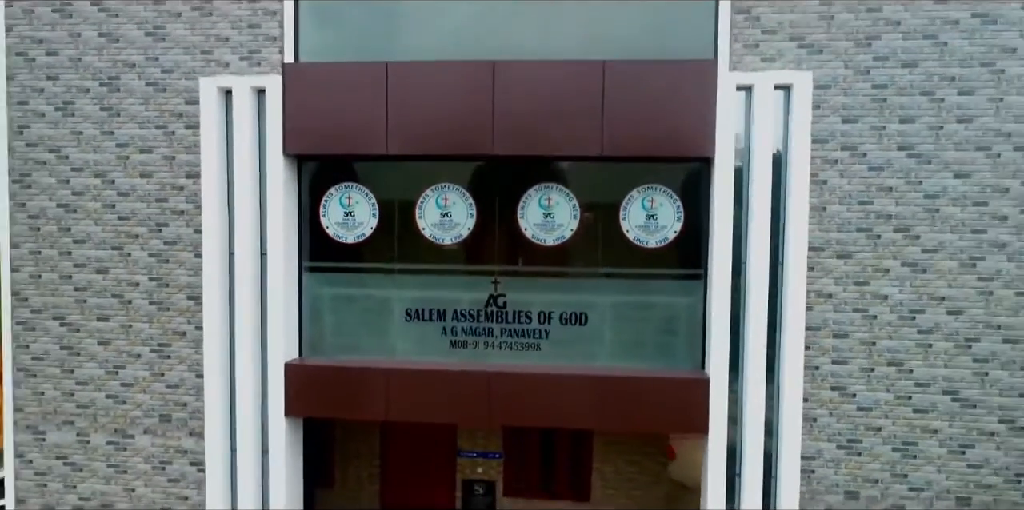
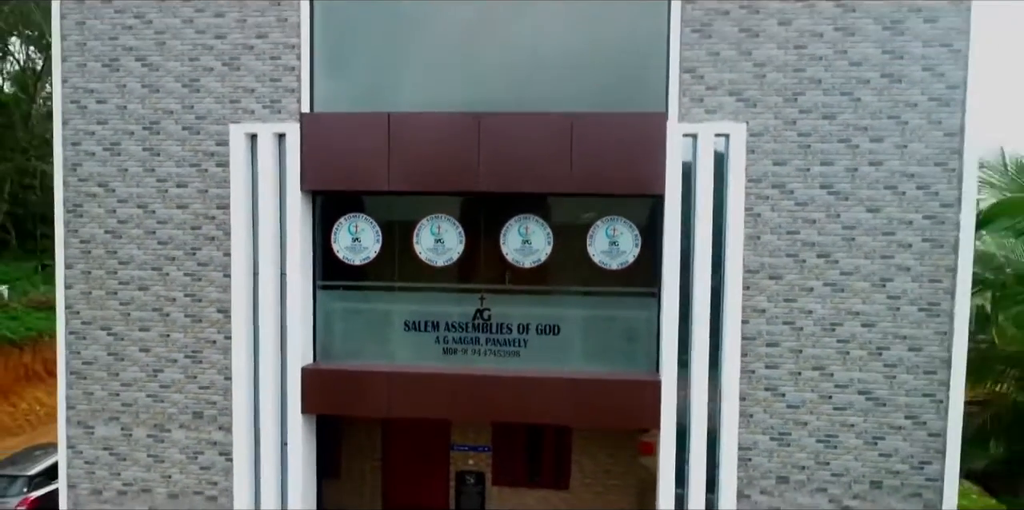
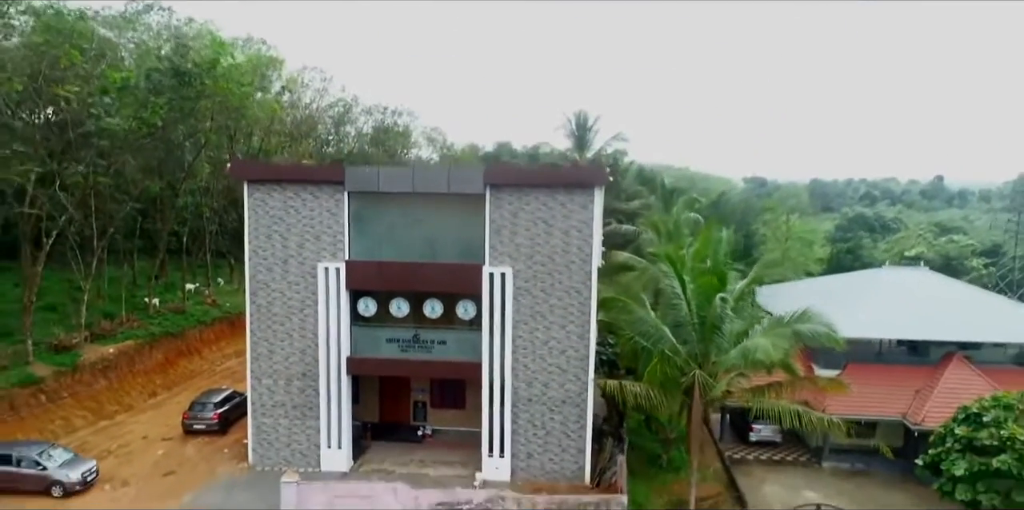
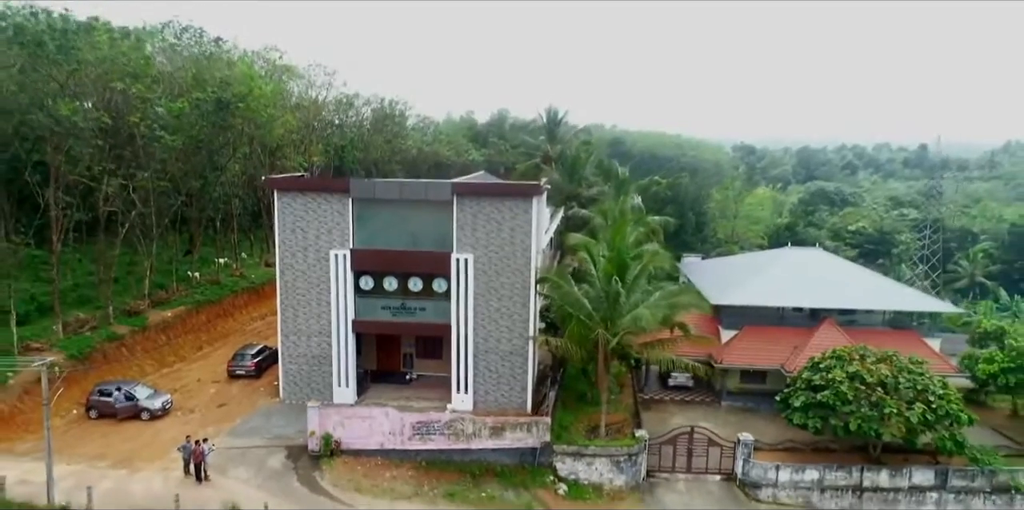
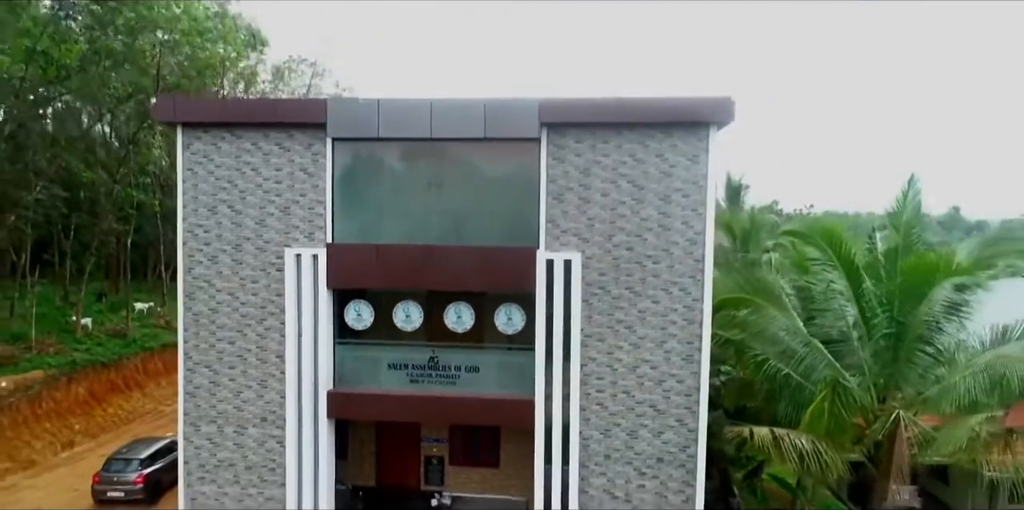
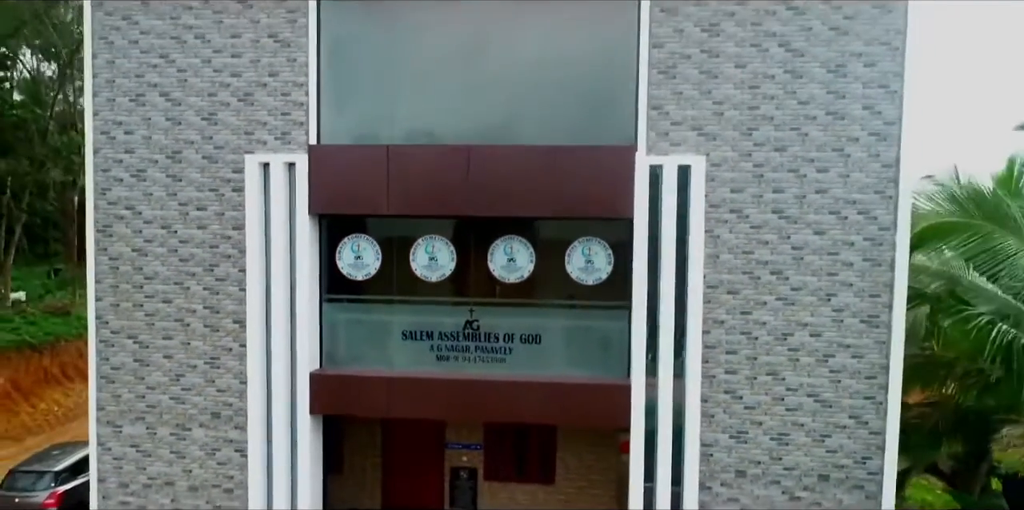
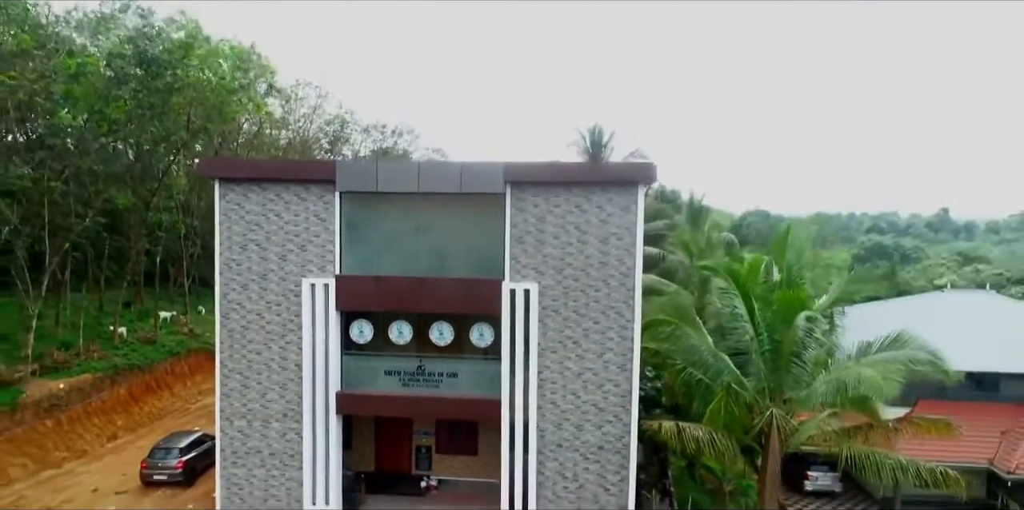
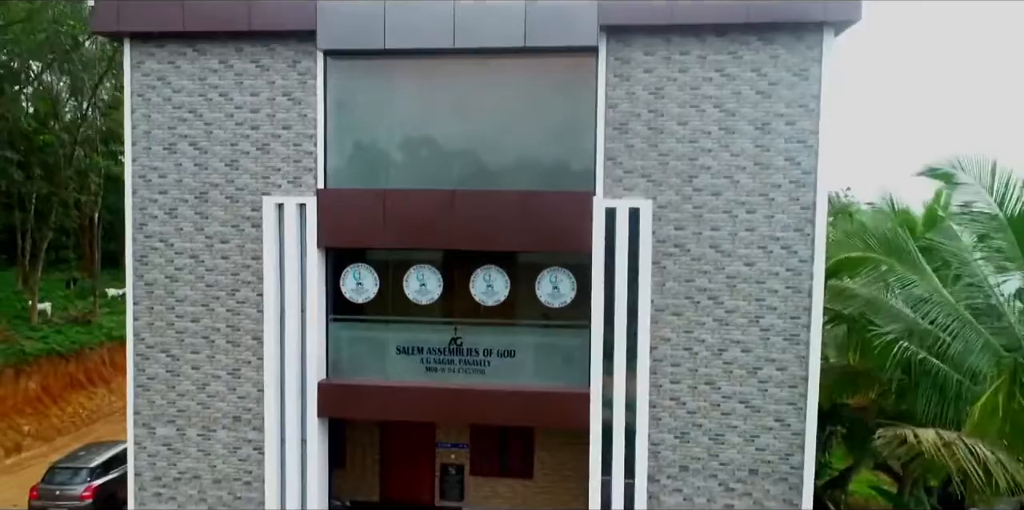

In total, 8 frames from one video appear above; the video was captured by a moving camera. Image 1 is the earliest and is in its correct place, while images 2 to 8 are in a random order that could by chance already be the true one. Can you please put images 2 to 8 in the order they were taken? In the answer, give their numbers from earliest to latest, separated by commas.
2, 6, 8, 5, 7, 3, 4
